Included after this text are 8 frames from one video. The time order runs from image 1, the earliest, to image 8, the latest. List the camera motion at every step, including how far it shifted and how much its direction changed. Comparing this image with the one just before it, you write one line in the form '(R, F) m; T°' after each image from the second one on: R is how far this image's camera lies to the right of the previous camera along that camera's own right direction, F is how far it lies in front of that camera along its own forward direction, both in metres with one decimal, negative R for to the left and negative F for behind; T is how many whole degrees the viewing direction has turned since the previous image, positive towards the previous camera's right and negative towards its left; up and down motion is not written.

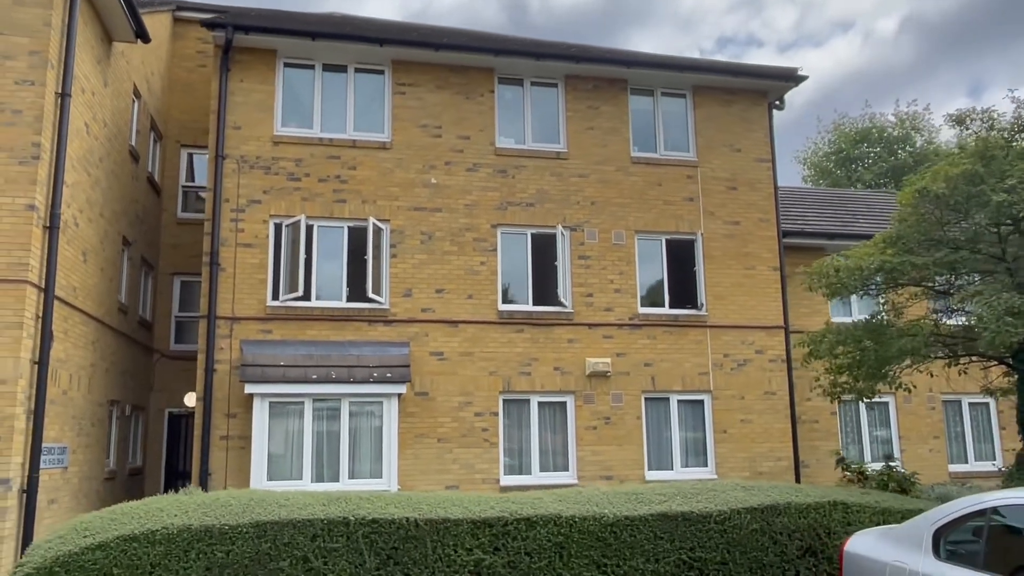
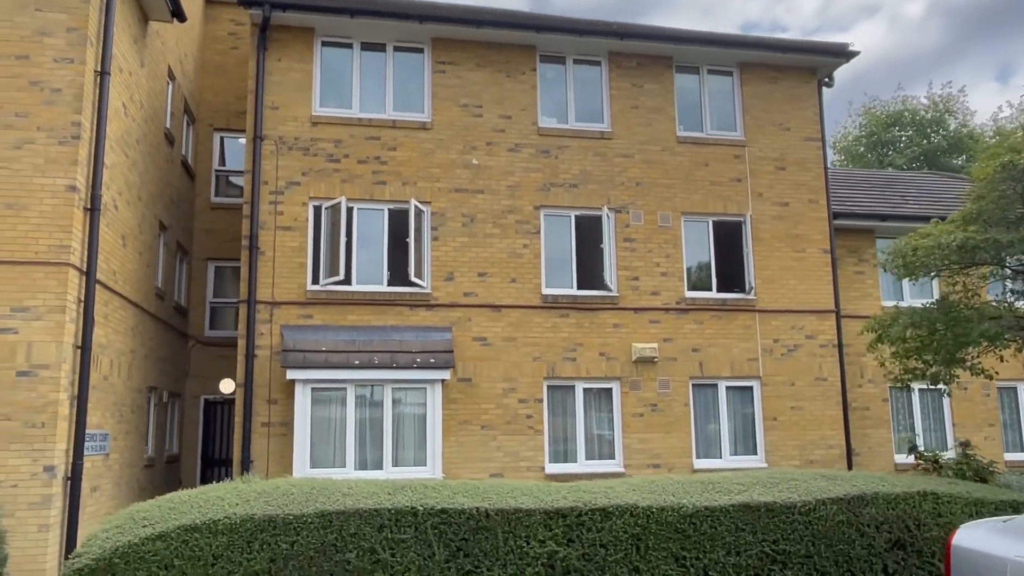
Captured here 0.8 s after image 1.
(-0.3, +0.3) m; -1°
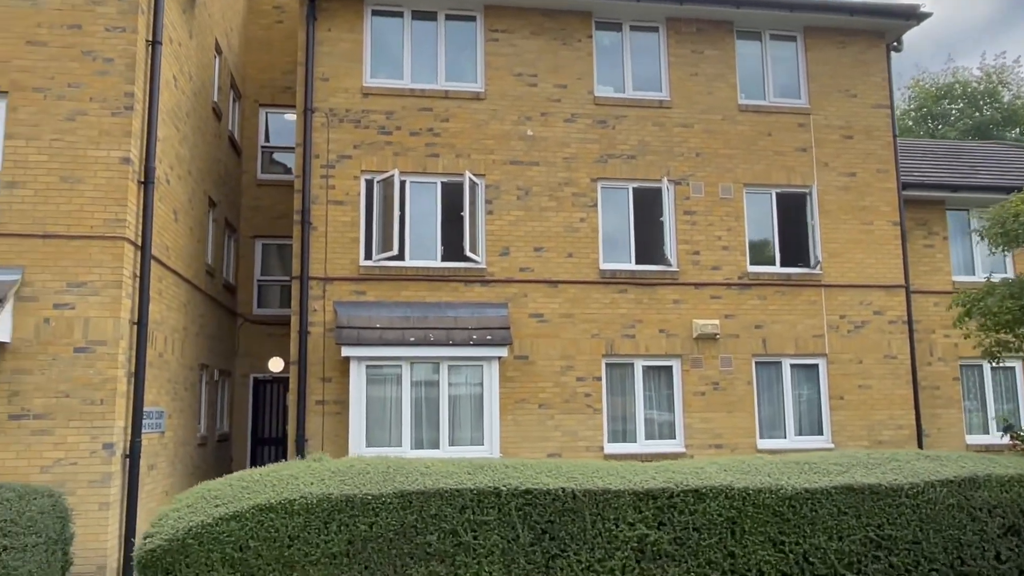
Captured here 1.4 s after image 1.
(-0.3, +0.3) m; -2°
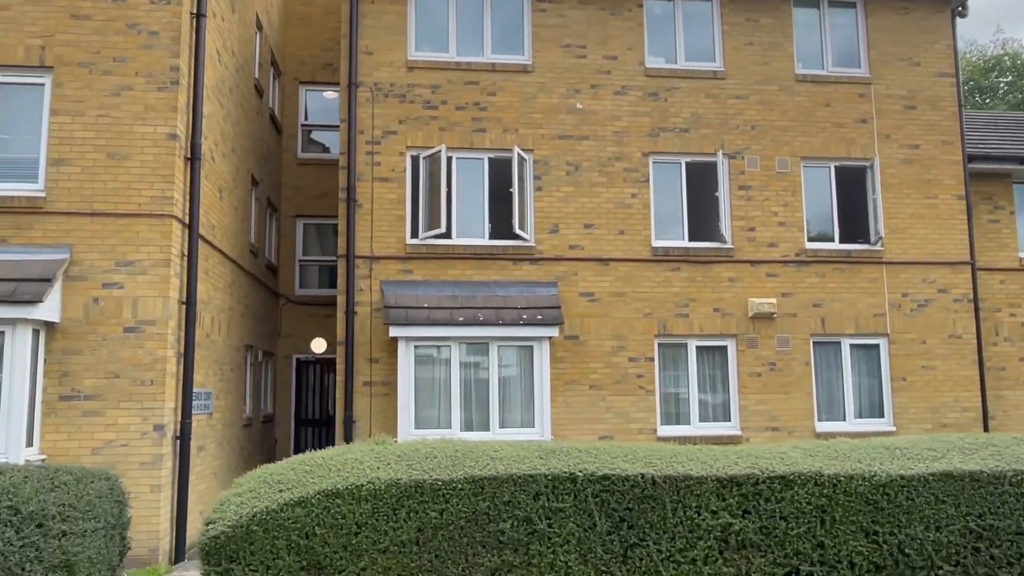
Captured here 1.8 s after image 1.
(-0.2, +0.3) m; -2°
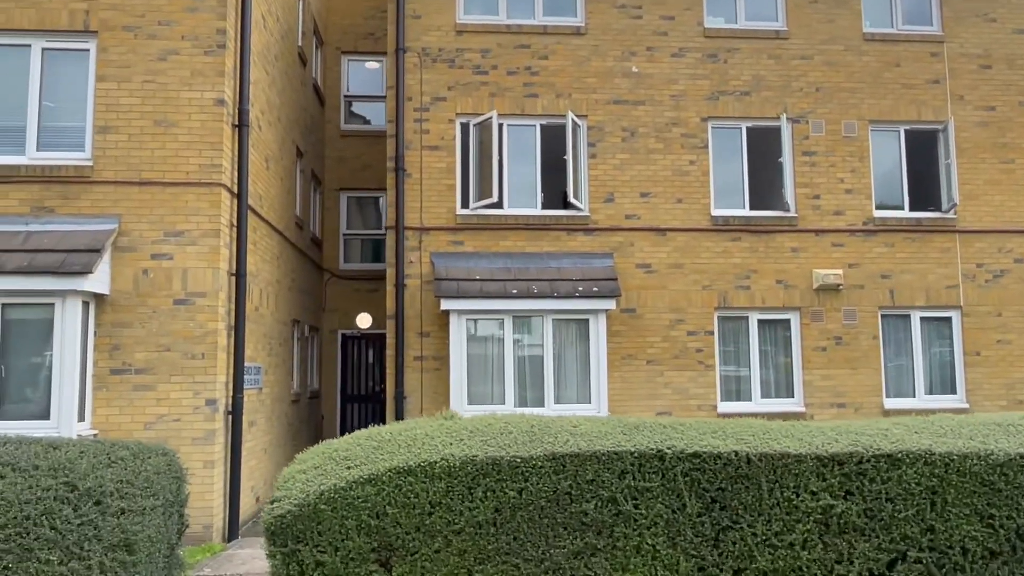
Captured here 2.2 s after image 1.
(-0.2, +0.3) m; -2°
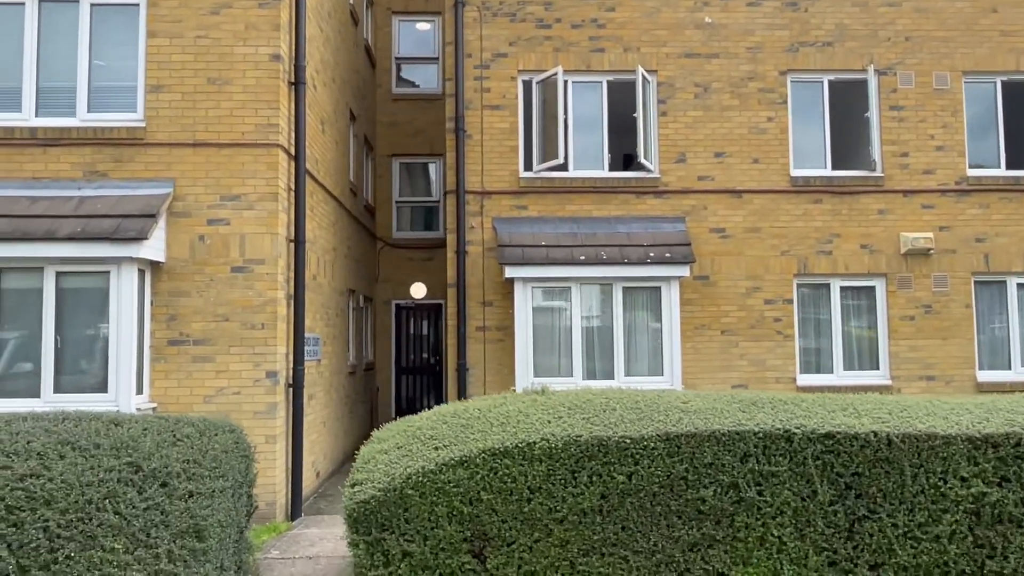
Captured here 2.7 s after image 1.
(-0.3, +0.5) m; -3°
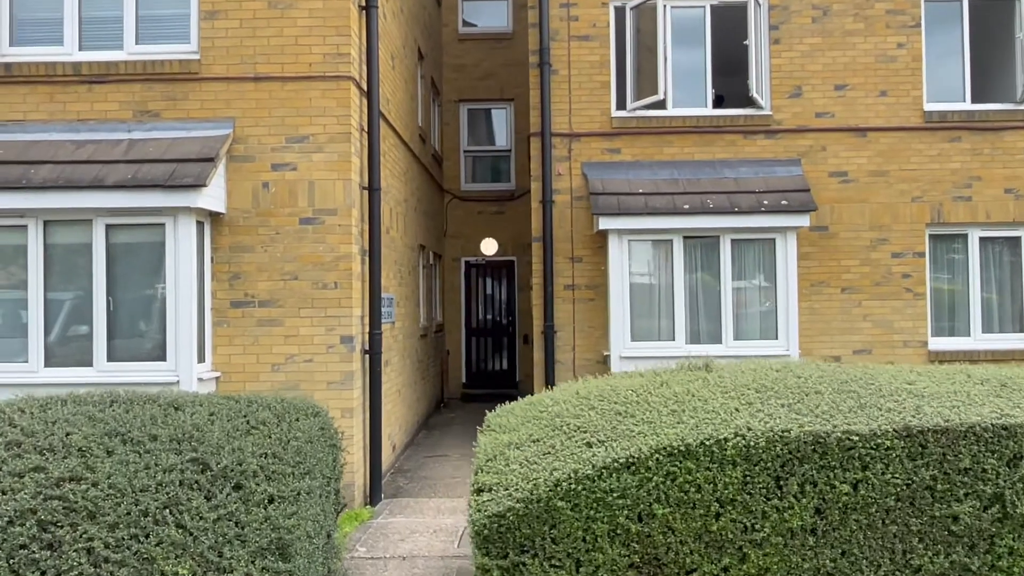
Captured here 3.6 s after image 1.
(-0.4, +0.9) m; -3°
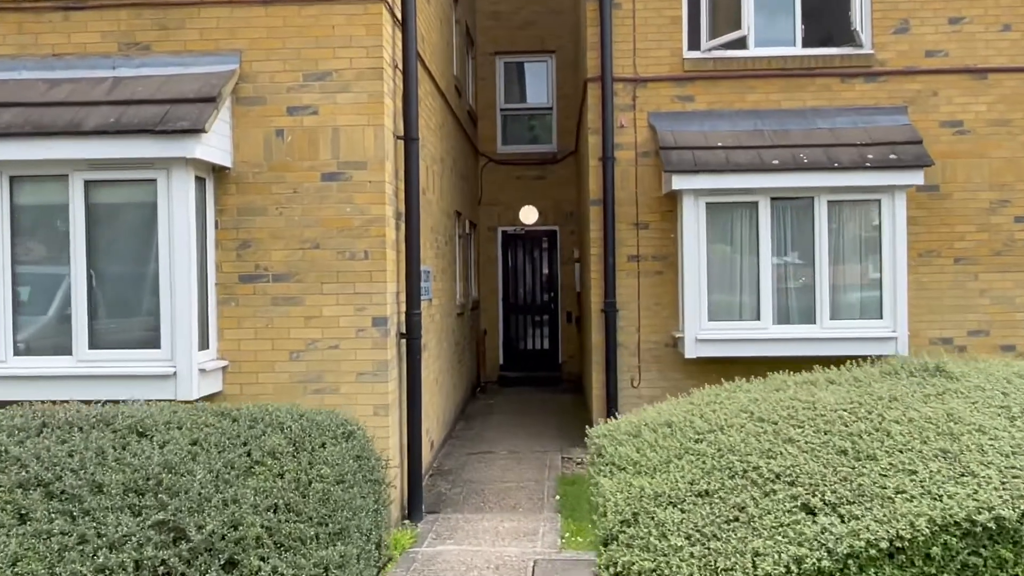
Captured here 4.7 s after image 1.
(-0.3, +1.1) m; -1°
